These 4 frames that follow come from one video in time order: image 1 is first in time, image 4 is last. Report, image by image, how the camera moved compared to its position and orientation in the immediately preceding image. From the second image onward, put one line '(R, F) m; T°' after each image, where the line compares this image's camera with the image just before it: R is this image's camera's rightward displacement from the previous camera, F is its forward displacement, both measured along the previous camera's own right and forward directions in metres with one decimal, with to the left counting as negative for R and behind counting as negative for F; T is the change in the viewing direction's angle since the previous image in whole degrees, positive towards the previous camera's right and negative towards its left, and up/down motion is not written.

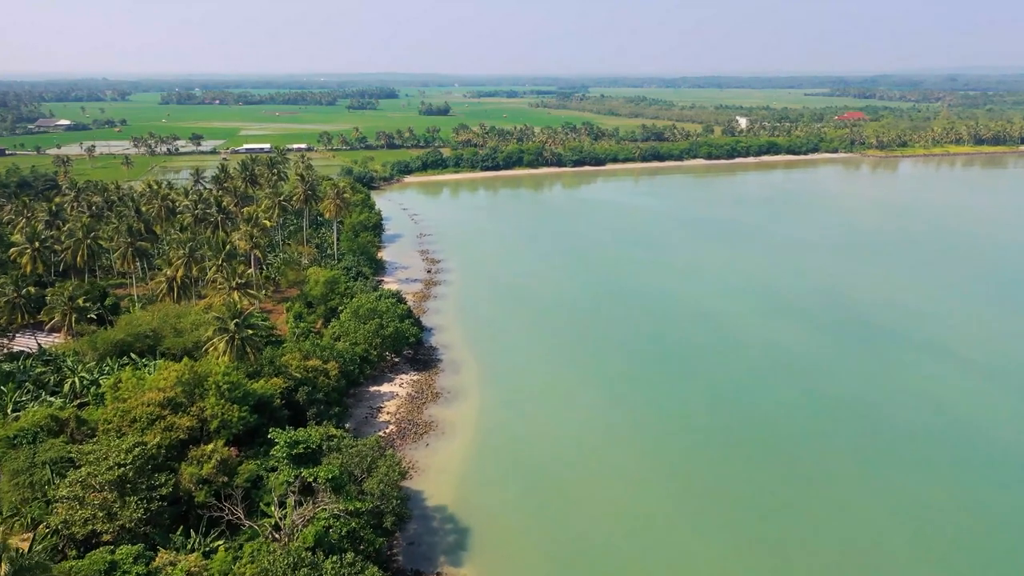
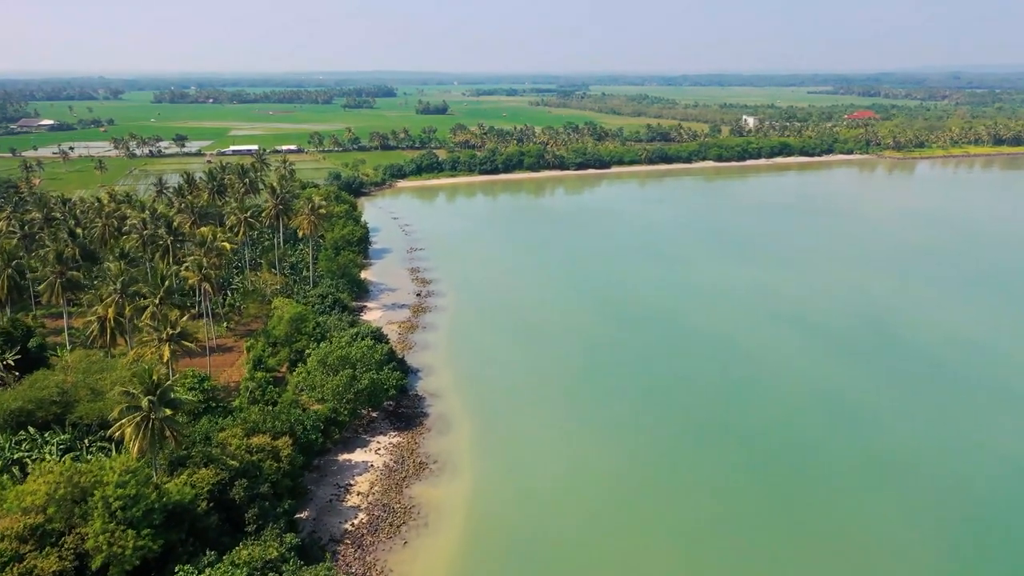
(-0.1, +8.0) m; 0°
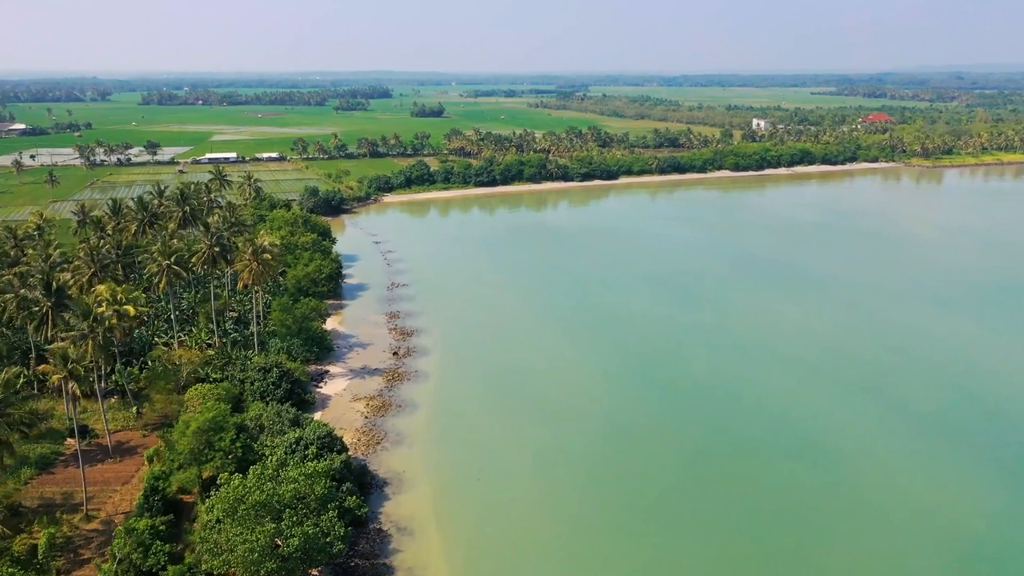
(-0.1, +12.2) m; 0°
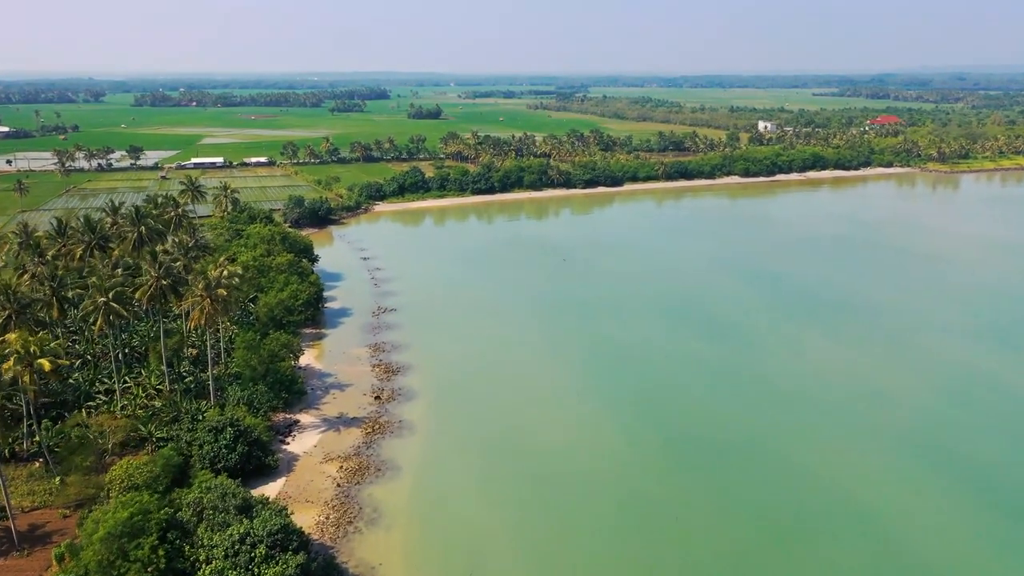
(0.0, +6.5) m; 0°
